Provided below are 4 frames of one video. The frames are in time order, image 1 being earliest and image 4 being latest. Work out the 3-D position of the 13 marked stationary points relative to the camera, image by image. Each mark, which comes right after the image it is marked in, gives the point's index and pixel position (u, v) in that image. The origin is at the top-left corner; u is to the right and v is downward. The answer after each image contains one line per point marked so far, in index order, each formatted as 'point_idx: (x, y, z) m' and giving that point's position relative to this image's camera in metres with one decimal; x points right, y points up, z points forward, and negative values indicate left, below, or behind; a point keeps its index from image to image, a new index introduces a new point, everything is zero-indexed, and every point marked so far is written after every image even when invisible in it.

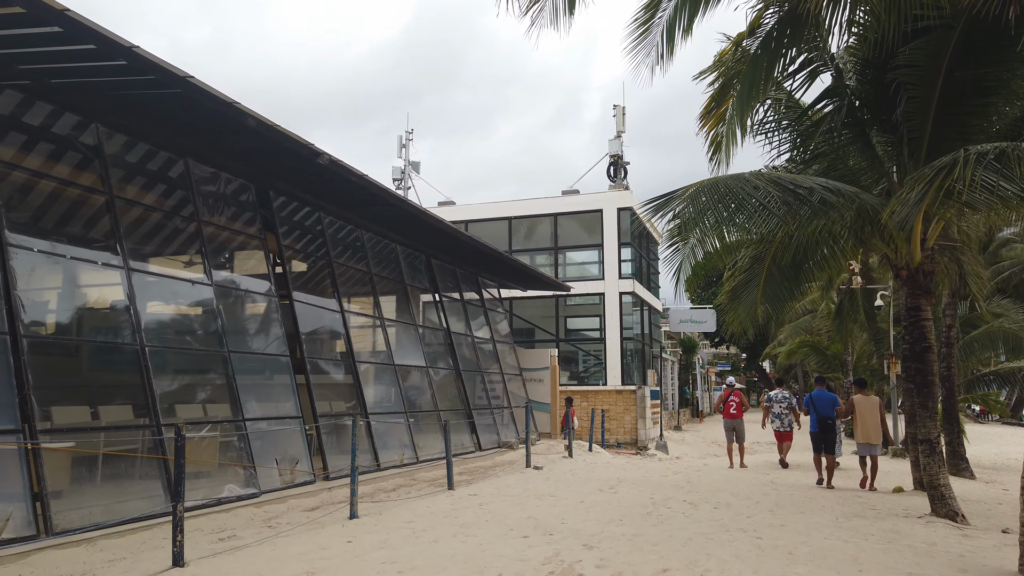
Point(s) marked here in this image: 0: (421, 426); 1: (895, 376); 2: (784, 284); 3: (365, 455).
0: (-1.8, -2.6, +13.4) m
1: (+10.3, -2.4, +19.2) m
2: (+4.4, +0.1, +11.7) m
3: (-2.4, -2.7, +11.3) m
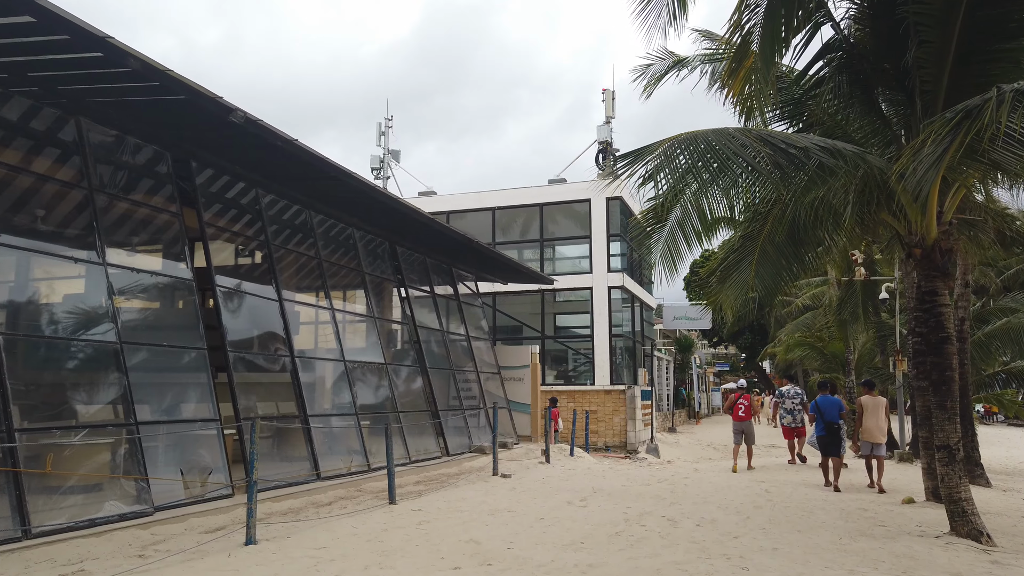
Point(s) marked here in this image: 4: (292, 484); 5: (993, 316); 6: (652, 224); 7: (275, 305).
0: (-2.3, -2.4, +12.1) m
1: (+9.8, -2.2, +17.9) m
2: (+3.9, +0.3, +10.3) m
3: (-3.0, -2.5, +10.0) m
4: (-3.0, -2.6, +9.5) m
5: (+13.3, -0.8, +19.6) m
6: (+2.1, +0.9, +10.8) m
7: (-3.7, -0.2, +10.9) m
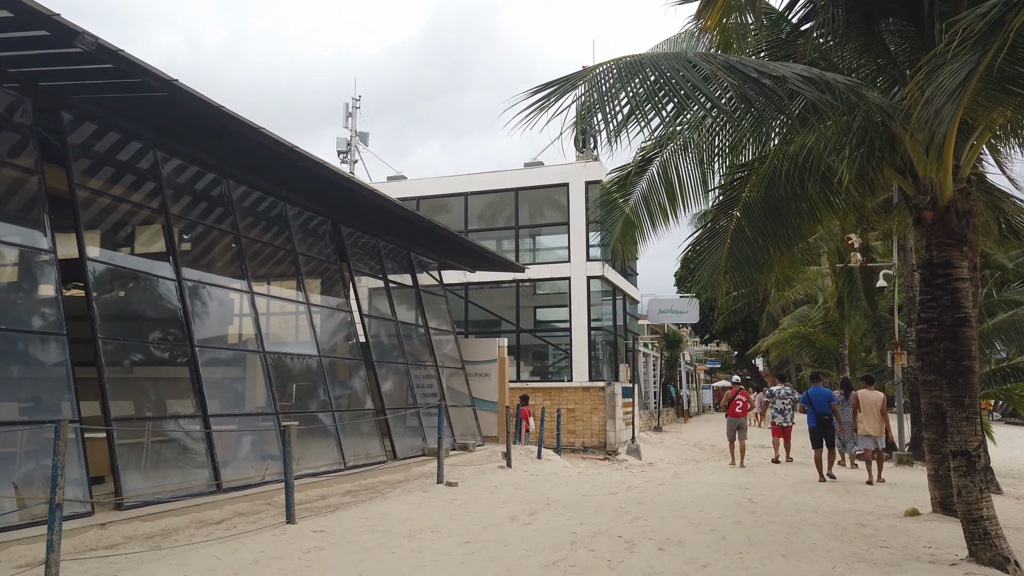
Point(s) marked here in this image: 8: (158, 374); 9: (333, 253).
0: (-3.1, -2.1, +10.6) m
1: (+9.0, -1.9, +16.4) m
2: (+3.1, +0.6, +8.9) m
3: (-3.7, -2.2, +8.5) m
4: (-3.8, -2.4, +7.9) m
5: (+12.5, -0.5, +18.2) m
6: (+1.4, +1.2, +9.3) m
7: (-4.5, 0.0, +9.4) m
8: (-4.3, -1.0, +8.7) m
9: (-3.3, +0.7, +13.4) m
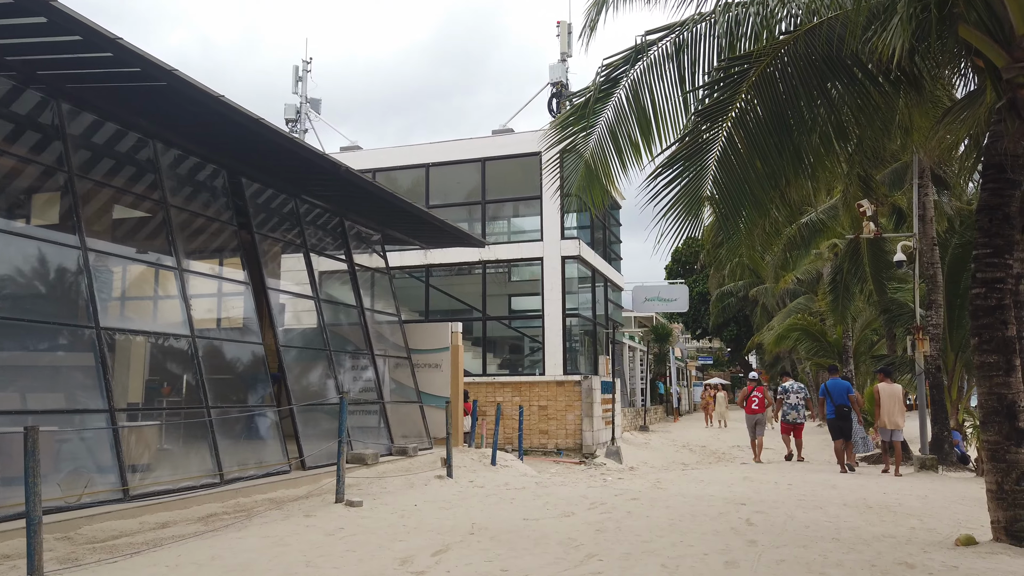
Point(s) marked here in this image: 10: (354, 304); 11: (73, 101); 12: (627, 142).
0: (-3.9, -1.7, +8.1) m
1: (+8.1, -1.4, +14.1) m
2: (+2.3, +1.1, +6.4) m
3: (-4.5, -1.7, +6.0) m
4: (-4.6, -1.9, +5.4) m
5: (+11.6, 0.0, +15.9) m
6: (+0.5, +1.7, +6.8) m
7: (-5.3, +0.5, +6.9) m
8: (-5.1, -0.6, +6.1) m
9: (-4.2, +1.1, +10.9) m
10: (-2.9, -0.3, +13.4) m
11: (-5.1, +2.2, +8.5) m
12: (+1.1, +1.5, +6.7) m
